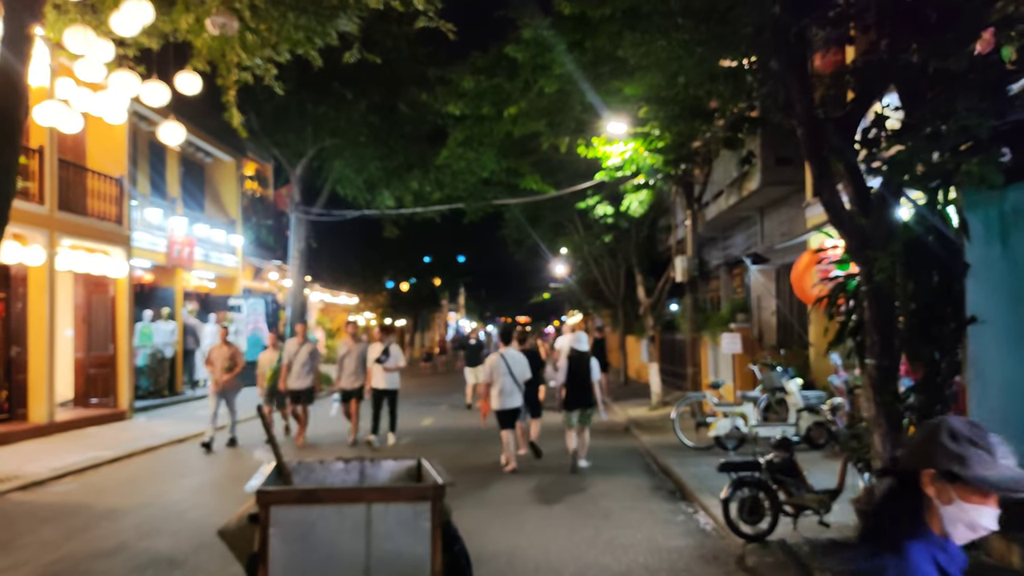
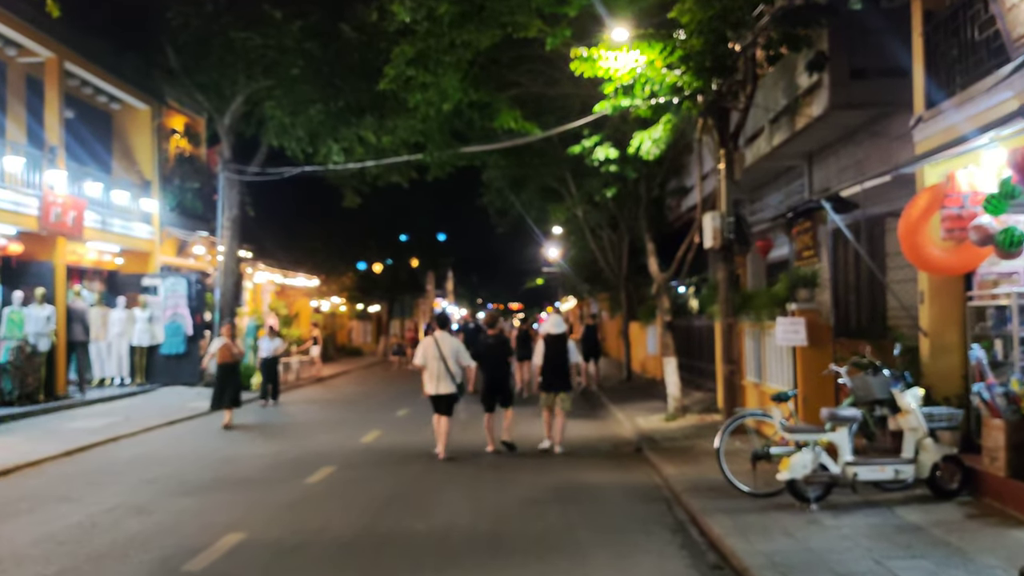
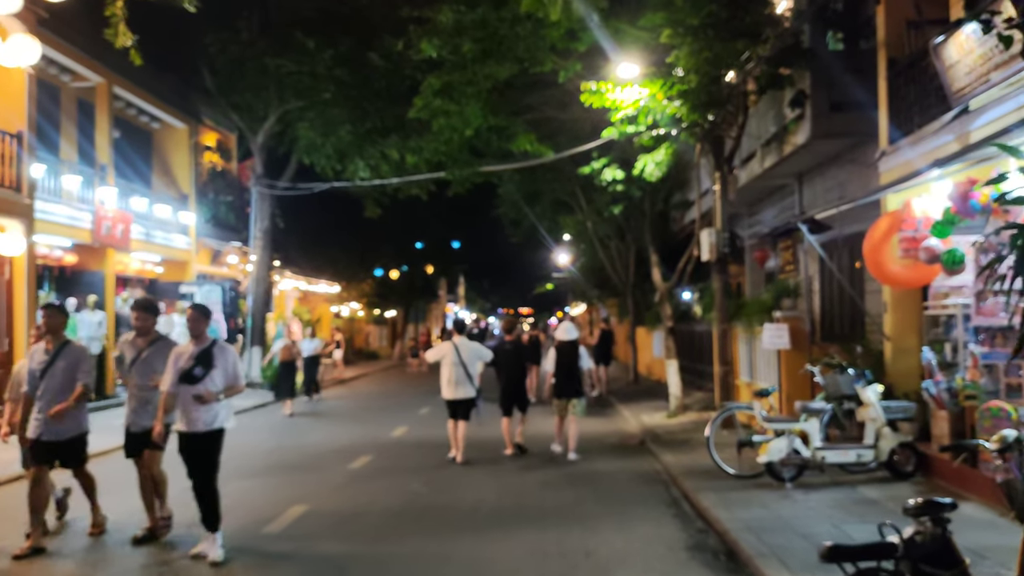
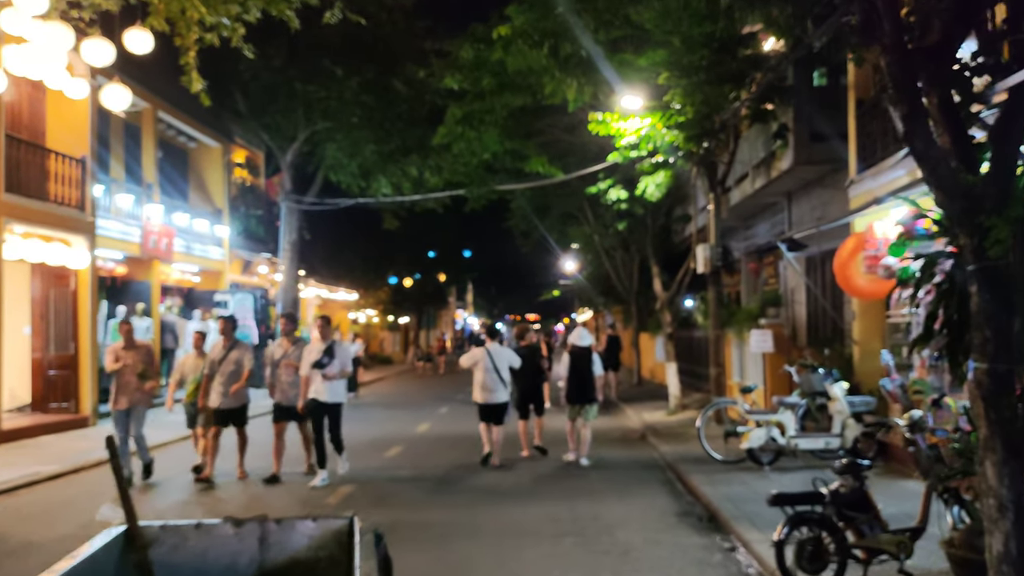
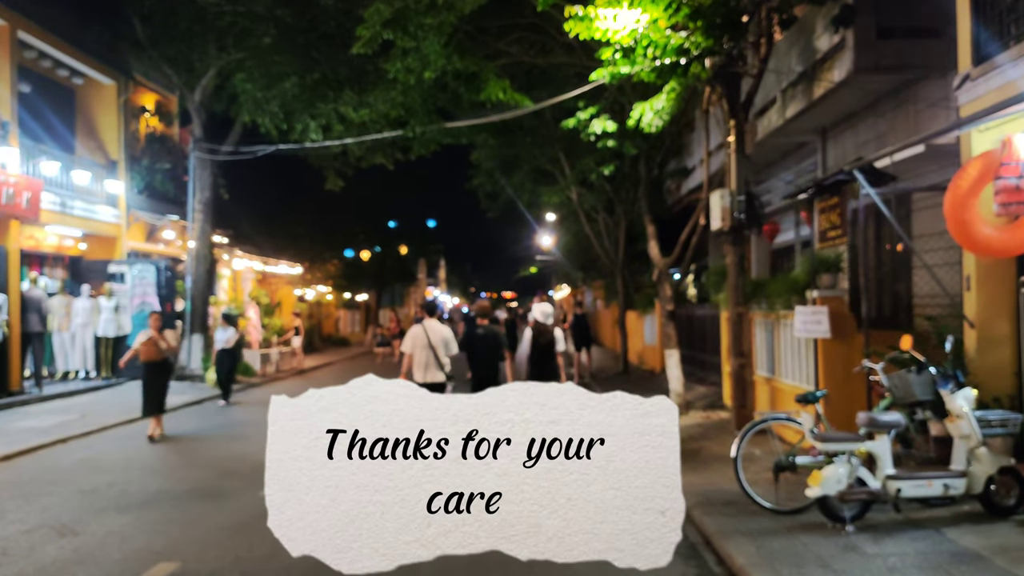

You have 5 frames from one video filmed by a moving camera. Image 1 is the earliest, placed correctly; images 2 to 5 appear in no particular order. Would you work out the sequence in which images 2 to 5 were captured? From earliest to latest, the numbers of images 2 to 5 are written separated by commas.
4, 3, 2, 5
